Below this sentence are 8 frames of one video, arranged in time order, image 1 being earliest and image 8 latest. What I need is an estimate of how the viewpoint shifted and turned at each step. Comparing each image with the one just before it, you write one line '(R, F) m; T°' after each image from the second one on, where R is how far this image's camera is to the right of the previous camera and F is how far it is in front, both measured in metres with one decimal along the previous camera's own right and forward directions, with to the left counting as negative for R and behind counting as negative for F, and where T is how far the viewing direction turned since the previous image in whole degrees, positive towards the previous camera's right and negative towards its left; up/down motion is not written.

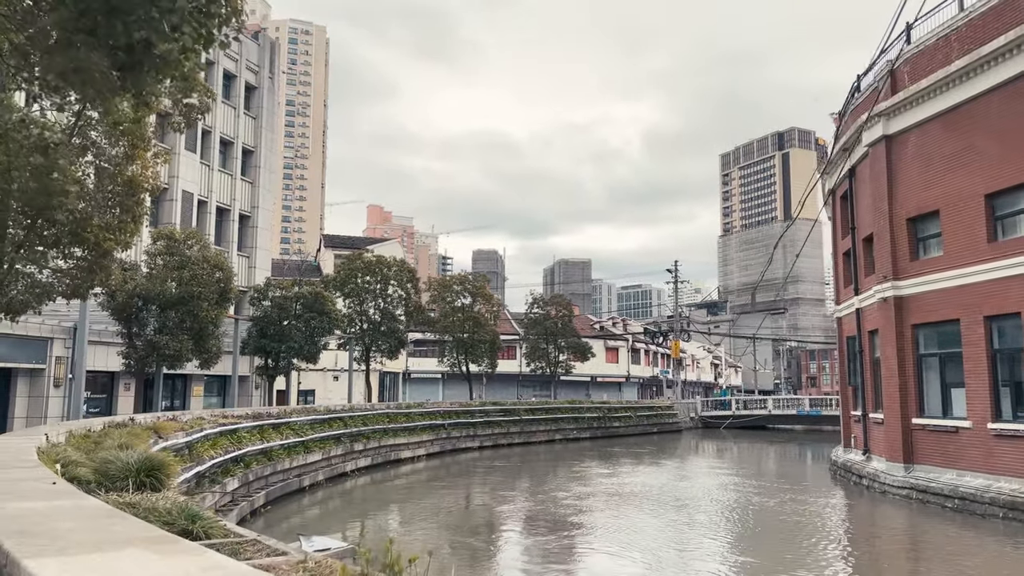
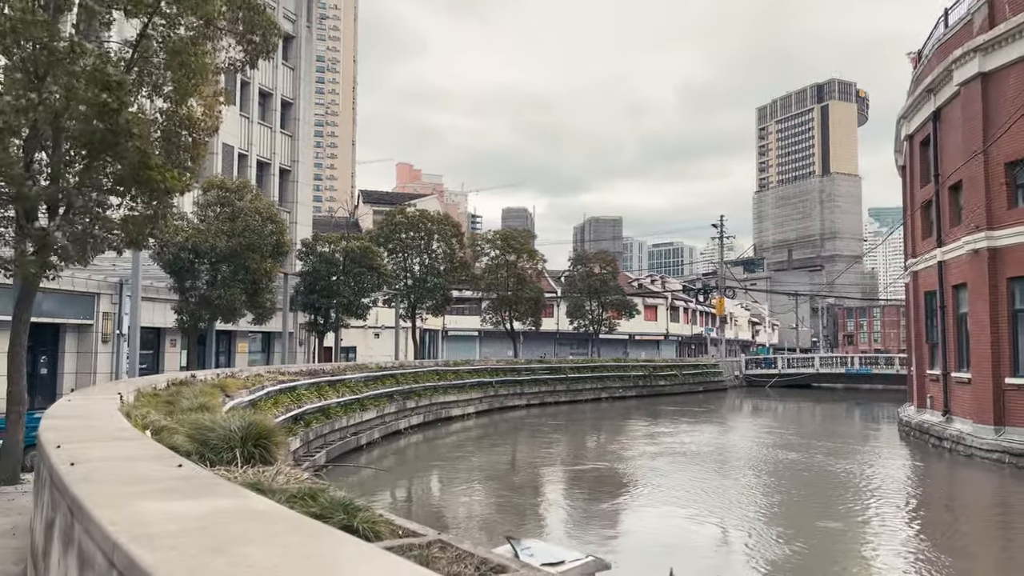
(-0.8, +0.9) m; -2°
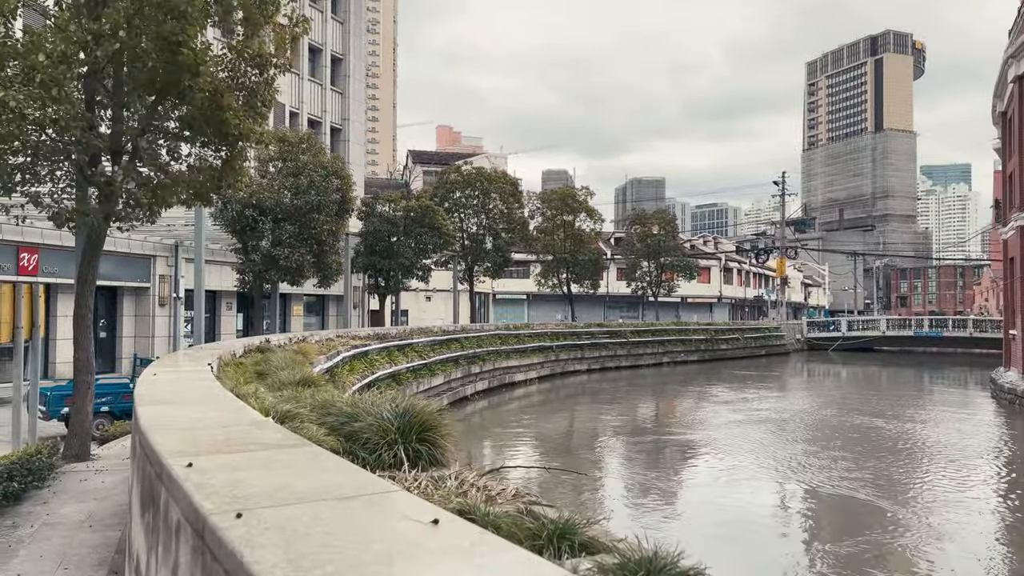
(-0.8, +1.1) m; -3°
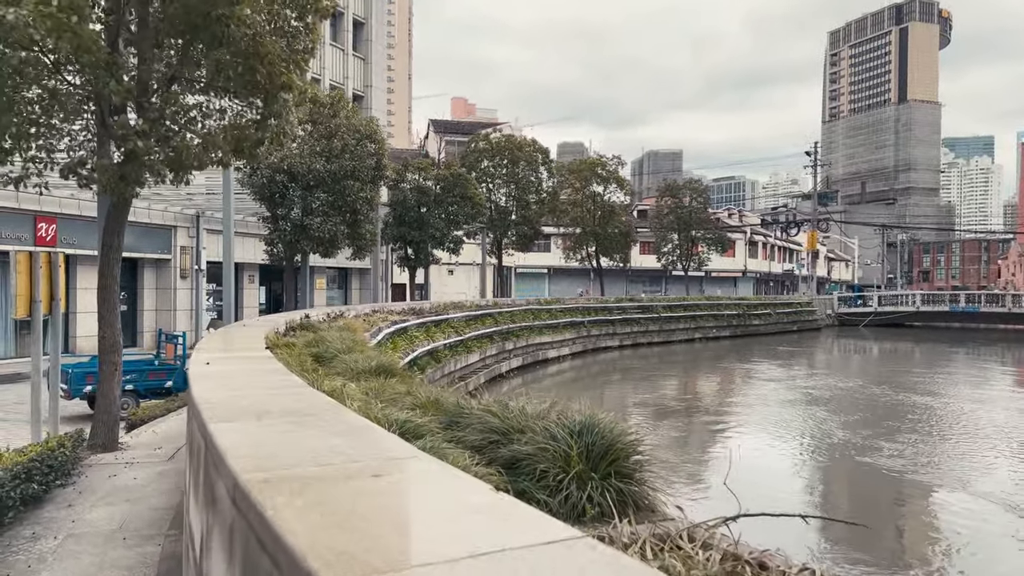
(-0.6, +0.9) m; -1°
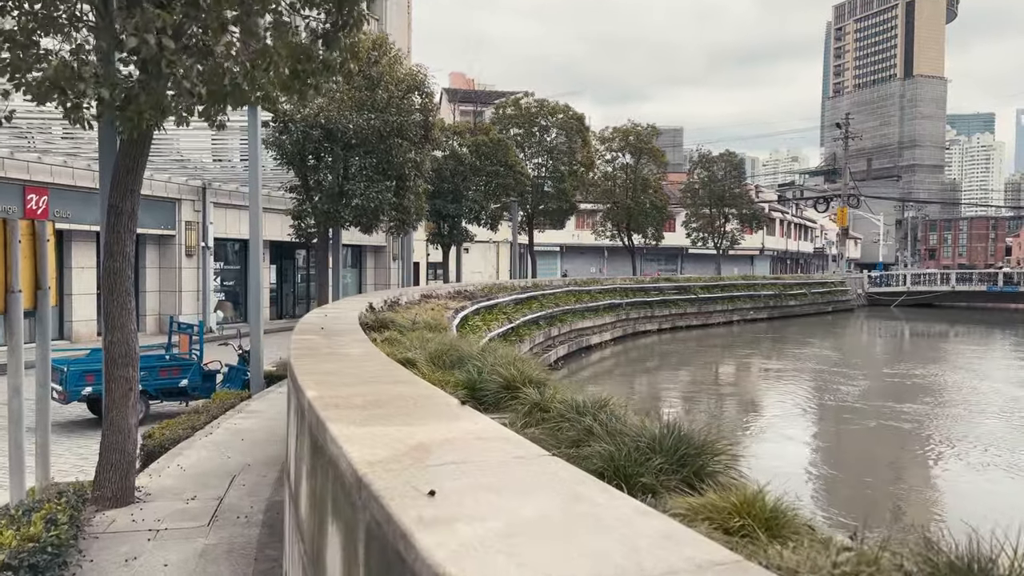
(-1.2, +2.1) m; 0°
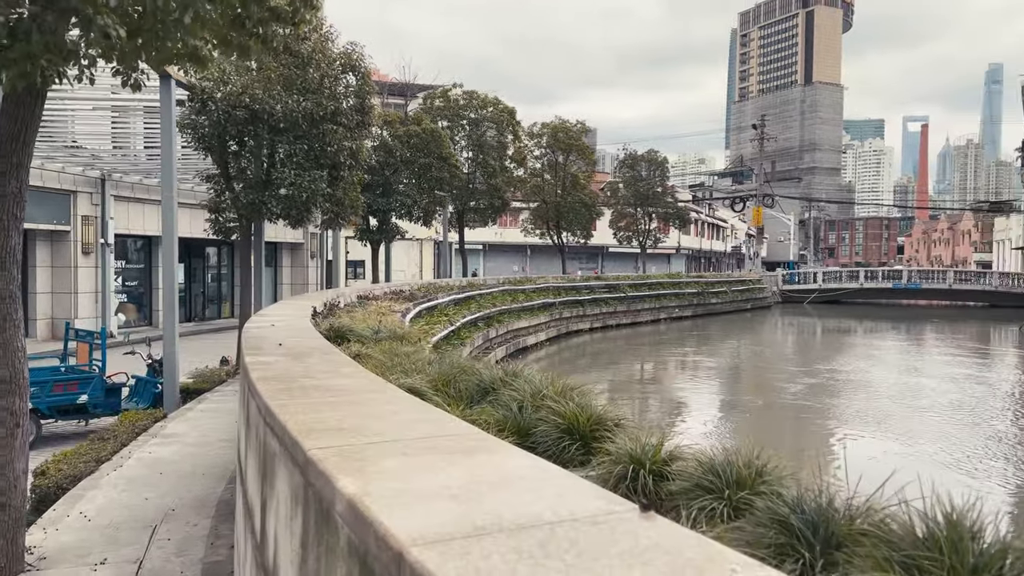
(-0.4, +0.9) m; +6°
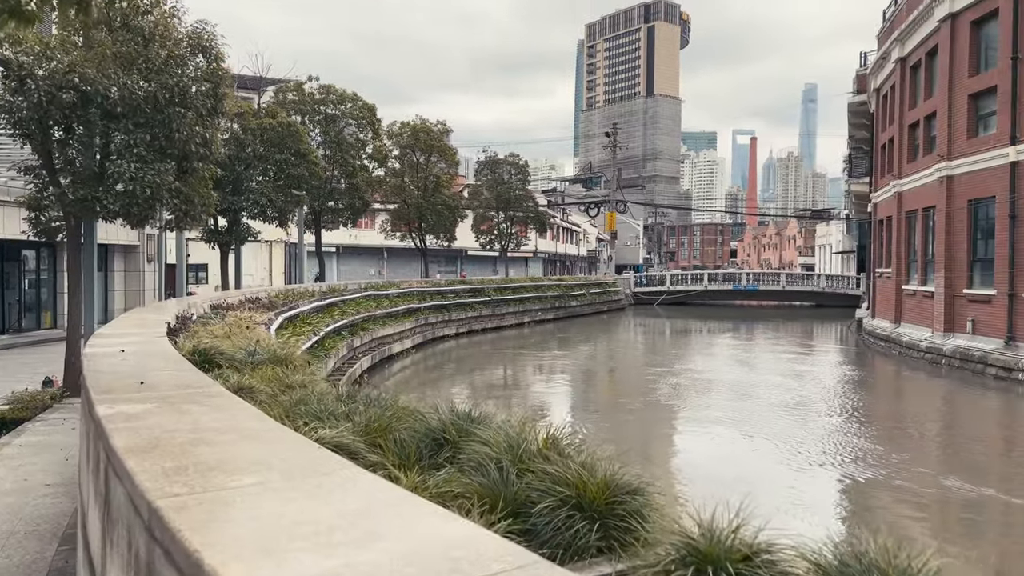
(-0.3, +0.6) m; +11°
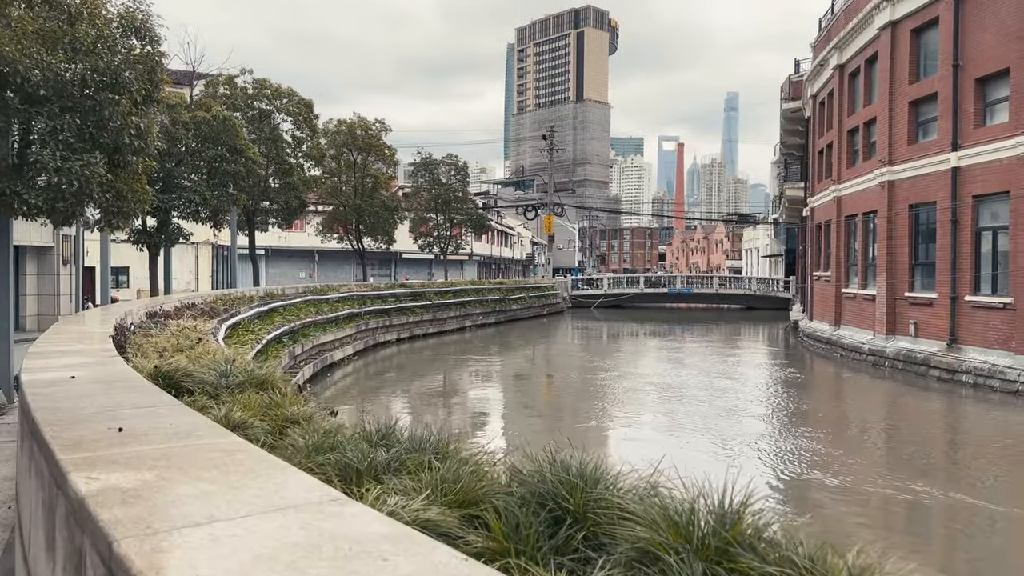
(-0.4, +0.6) m; +5°
